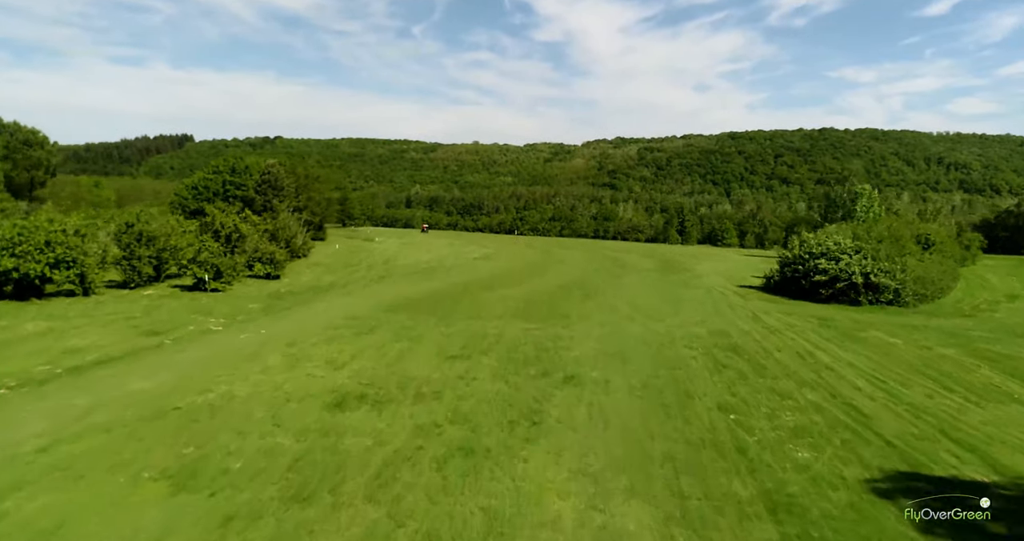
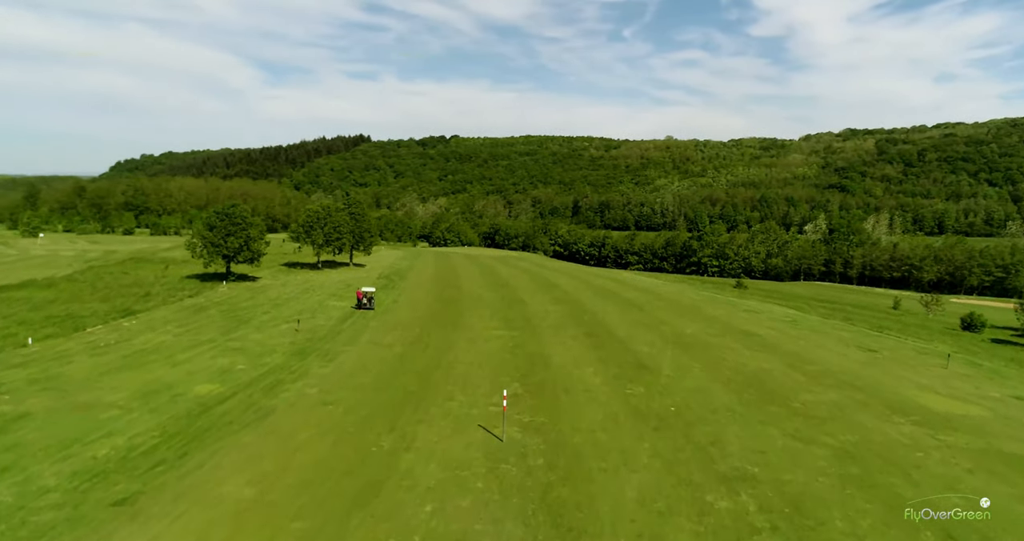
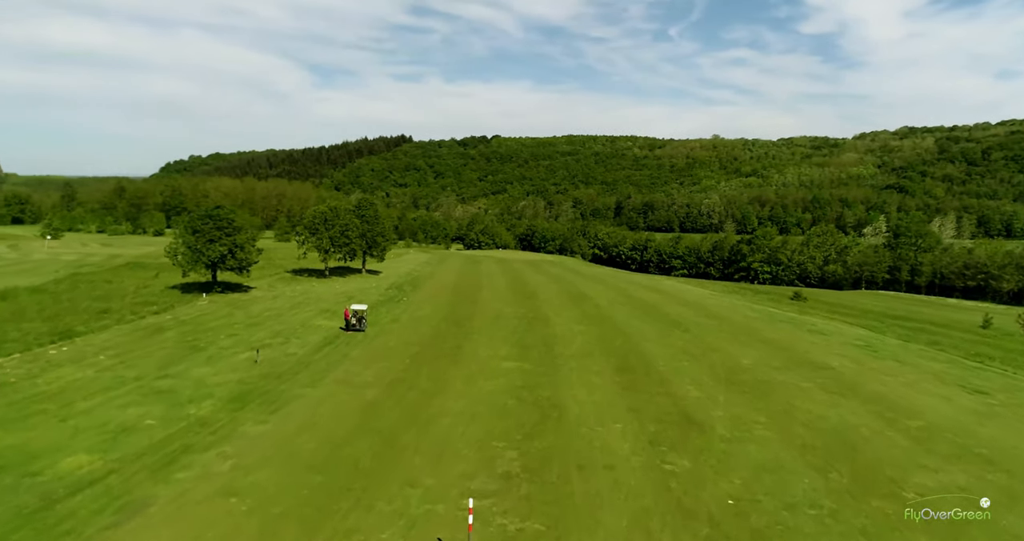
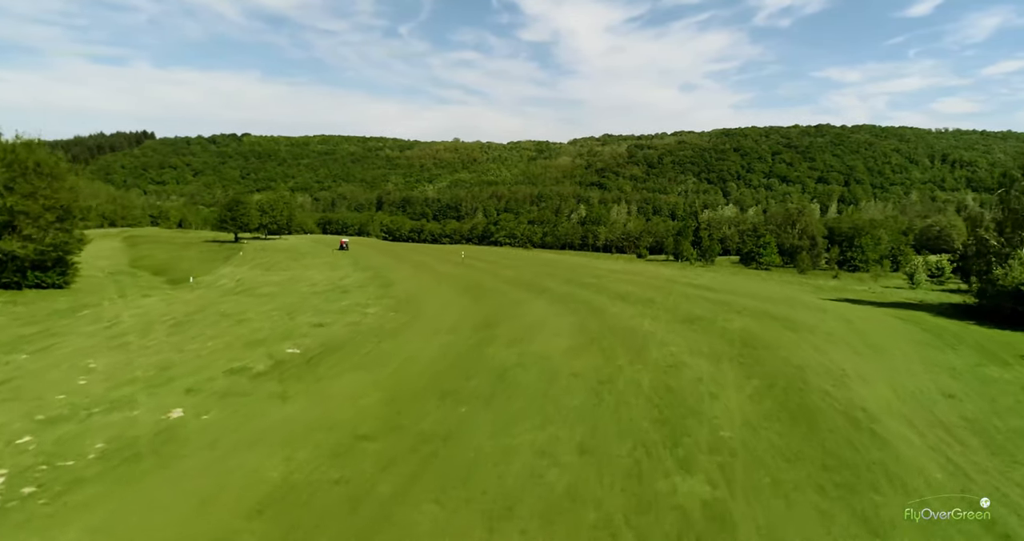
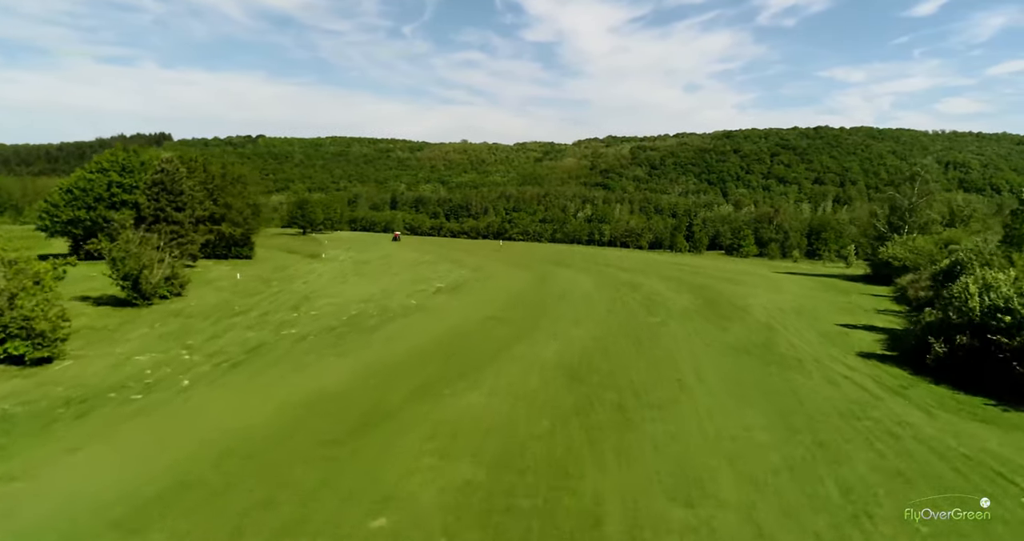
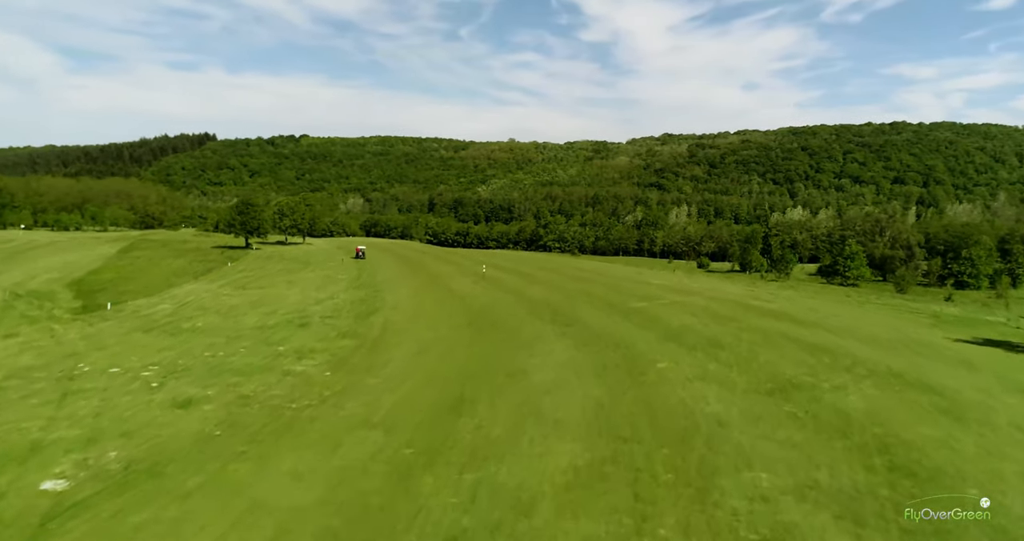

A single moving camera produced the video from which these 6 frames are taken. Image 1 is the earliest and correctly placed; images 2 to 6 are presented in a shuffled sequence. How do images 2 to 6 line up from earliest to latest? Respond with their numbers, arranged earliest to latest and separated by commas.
5, 4, 6, 2, 3
